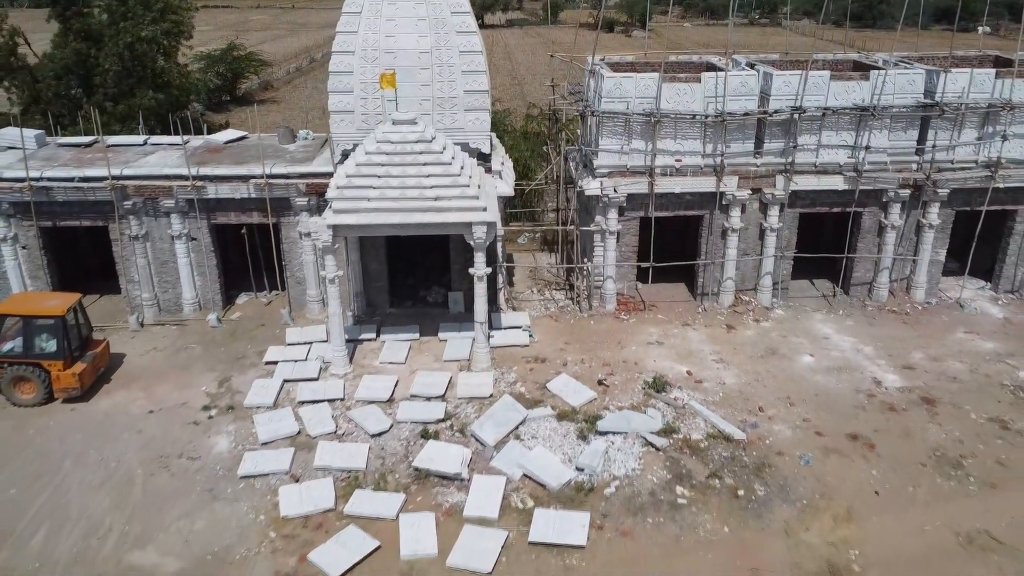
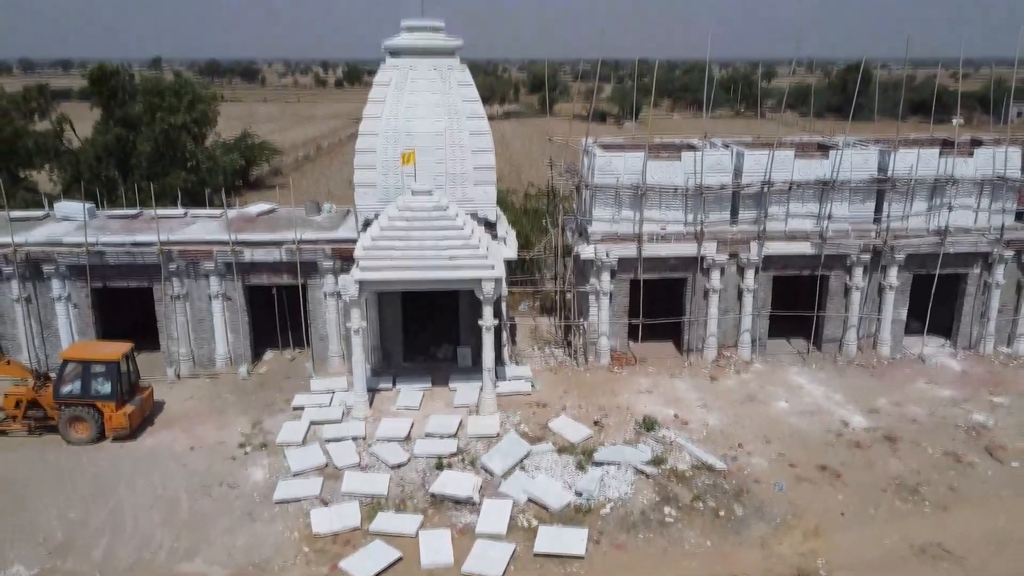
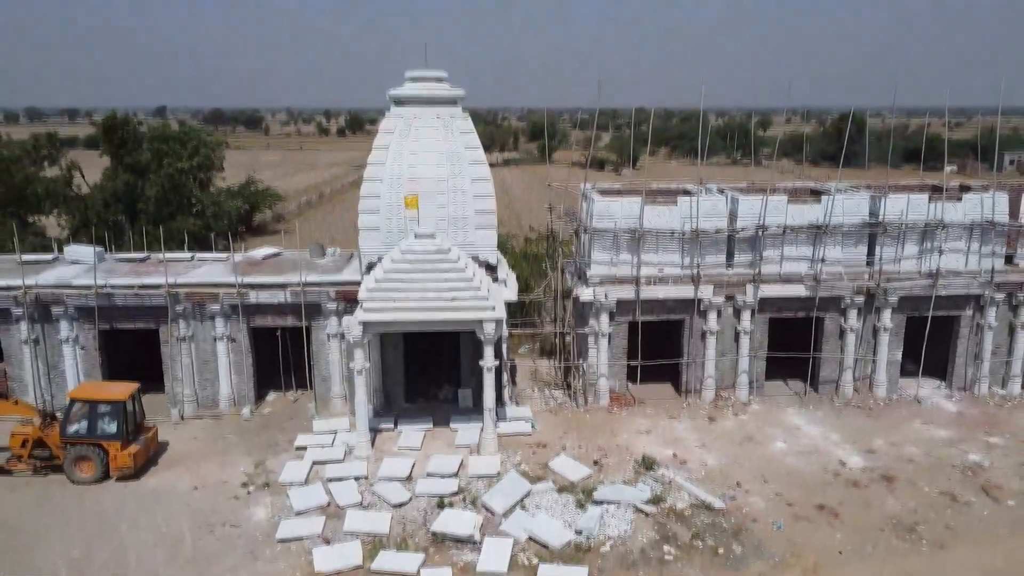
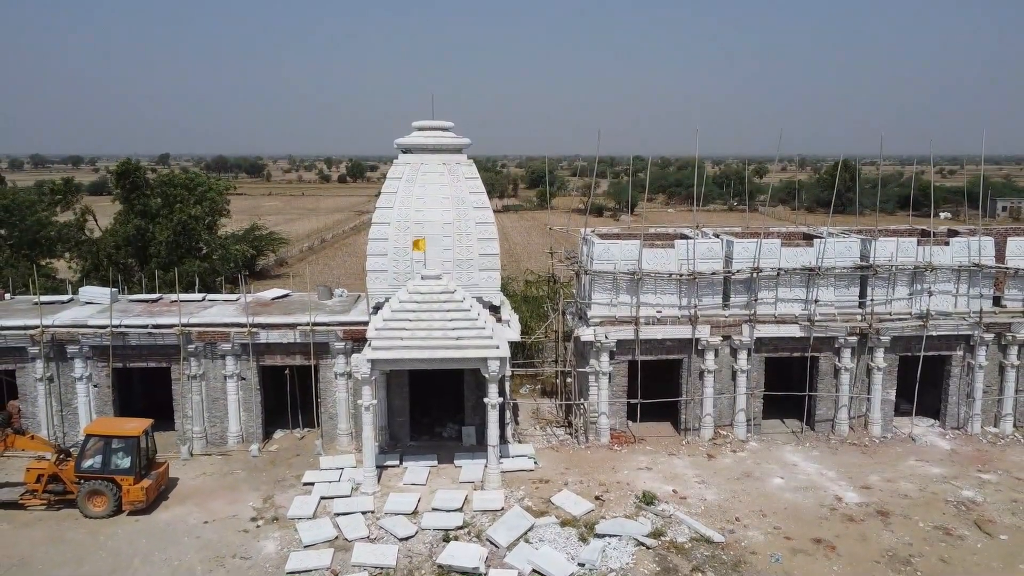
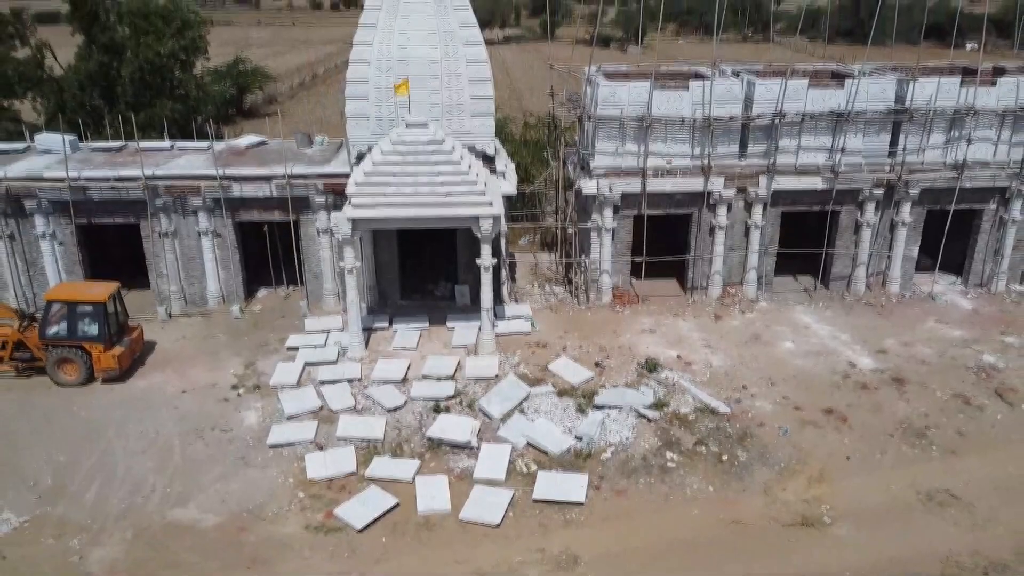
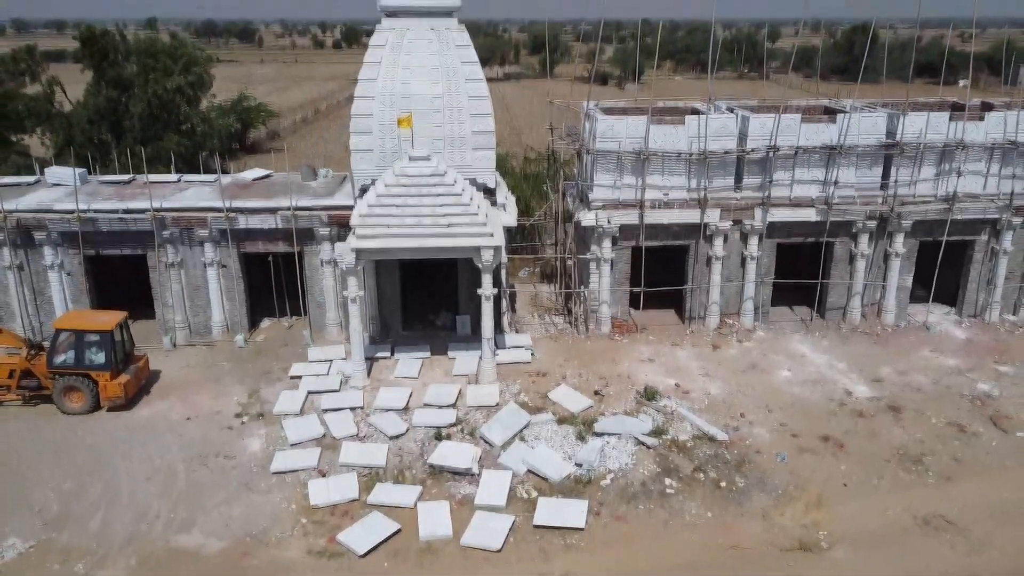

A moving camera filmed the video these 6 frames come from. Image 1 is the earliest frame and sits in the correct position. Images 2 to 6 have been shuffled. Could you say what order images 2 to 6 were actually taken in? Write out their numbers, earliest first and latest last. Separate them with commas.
5, 6, 2, 3, 4
